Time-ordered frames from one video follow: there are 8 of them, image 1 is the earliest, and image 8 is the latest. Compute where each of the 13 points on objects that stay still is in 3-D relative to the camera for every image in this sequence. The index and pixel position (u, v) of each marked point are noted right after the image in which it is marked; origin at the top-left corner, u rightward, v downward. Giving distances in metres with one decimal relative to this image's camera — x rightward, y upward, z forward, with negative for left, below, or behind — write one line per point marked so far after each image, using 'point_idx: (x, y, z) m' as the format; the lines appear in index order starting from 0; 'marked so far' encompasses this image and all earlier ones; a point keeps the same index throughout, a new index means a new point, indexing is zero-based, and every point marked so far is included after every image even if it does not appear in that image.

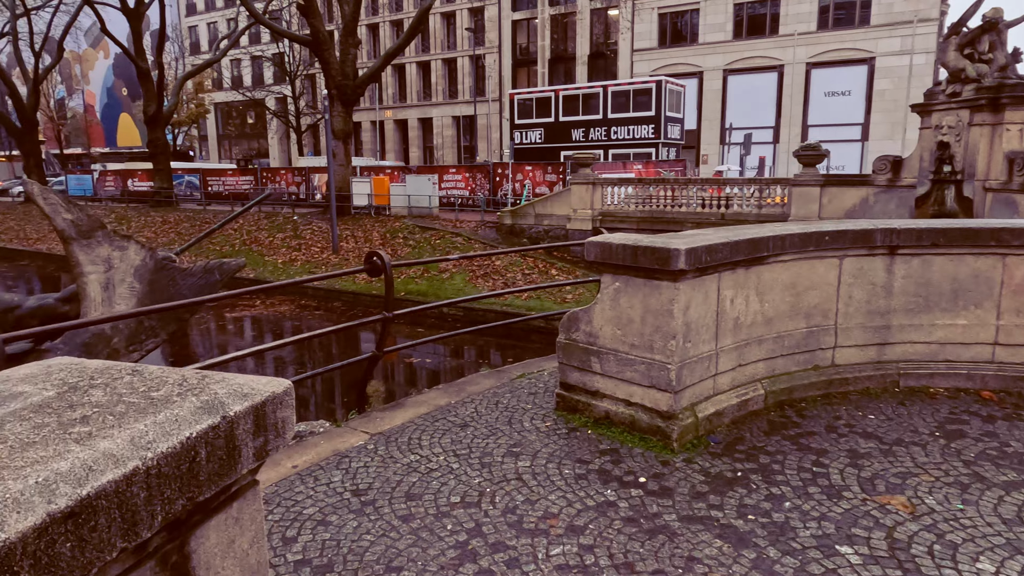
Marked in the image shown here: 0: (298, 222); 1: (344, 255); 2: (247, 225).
0: (-5.6, +1.8, +17.6) m
1: (-3.8, +0.8, +15.2) m
2: (-7.1, +1.7, +17.9) m
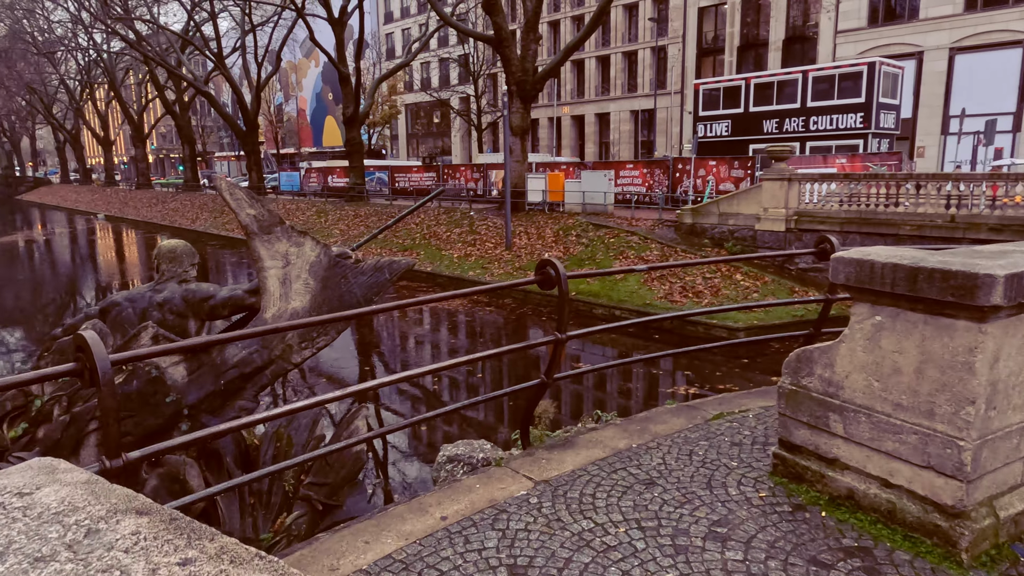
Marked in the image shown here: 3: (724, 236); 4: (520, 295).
0: (-1.0, +1.9, +17.9) m
1: (+0.1, +0.8, +15.1) m
2: (-2.3, +1.9, +18.6) m
3: (+4.2, +1.0, +13.2) m
4: (+0.2, -0.1, +13.2) m
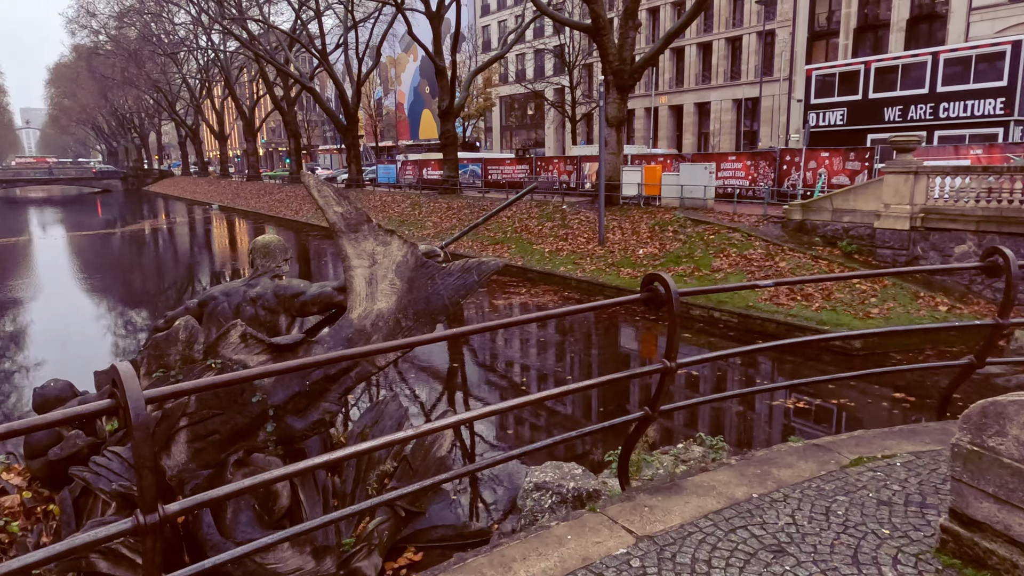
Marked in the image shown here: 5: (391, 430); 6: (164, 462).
0: (+1.5, +2.1, +17.6) m
1: (+2.2, +0.9, +14.7) m
2: (+0.2, +2.1, +18.4) m
3: (+6.0, +1.0, +12.2) m
4: (+1.9, -0.1, +12.8) m
5: (-0.9, -1.1, +5.0) m
6: (-2.0, -1.0, +3.8) m
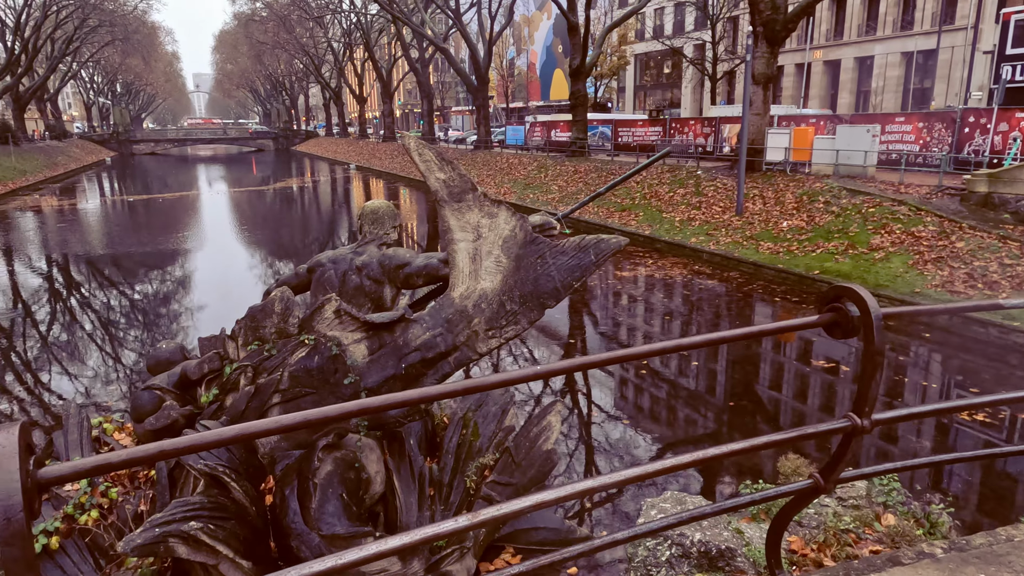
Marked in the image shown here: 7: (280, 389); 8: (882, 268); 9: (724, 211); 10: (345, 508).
0: (+4.7, +2.8, +16.3) m
1: (+4.8, +1.4, +13.4) m
2: (+3.6, +2.9, +17.4) m
3: (+8.1, +1.2, +10.3) m
4: (+4.2, +0.3, +11.7) m
5: (-0.1, -0.9, +4.6) m
6: (-1.4, -0.8, +3.6) m
7: (-1.2, -0.5, +3.6) m
8: (+5.7, +0.3, +10.2) m
9: (+4.5, +1.6, +14.1) m
10: (-0.9, -1.1, +3.4) m
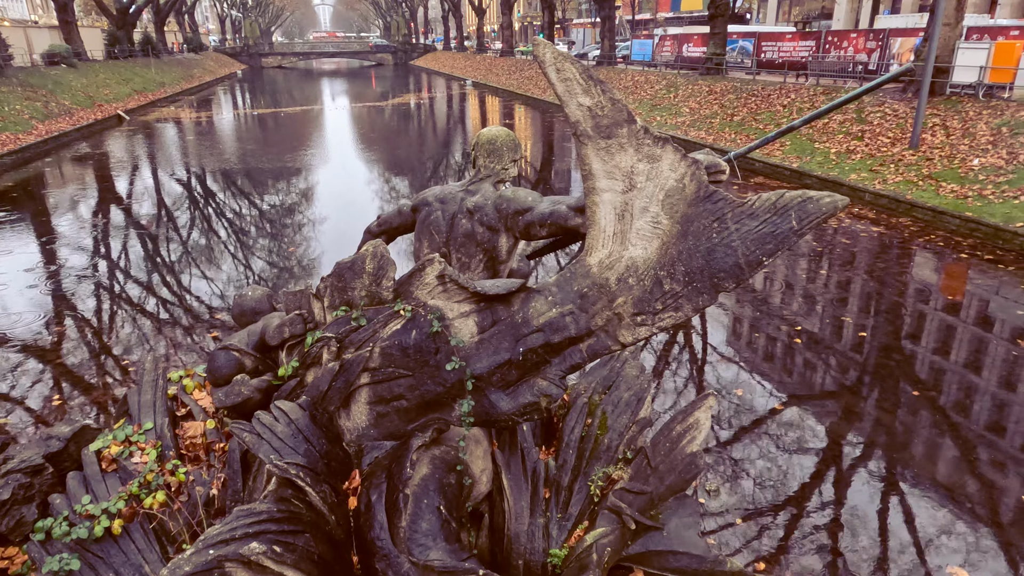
0: (+7.5, +4.0, +14.0) m
1: (+7.1, +2.3, +11.3) m
2: (+6.6, +4.3, +15.2) m
3: (+9.7, +1.6, +7.7) m
4: (+6.1, +1.1, +9.9) m
5: (+0.6, -0.7, +3.7) m
6: (-0.8, -0.6, +3.0) m
7: (-0.6, -0.3, +2.9) m
8: (+7.4, +0.8, +8.1) m
9: (+6.9, +2.6, +12.0) m
10: (-0.3, -1.0, +2.7) m
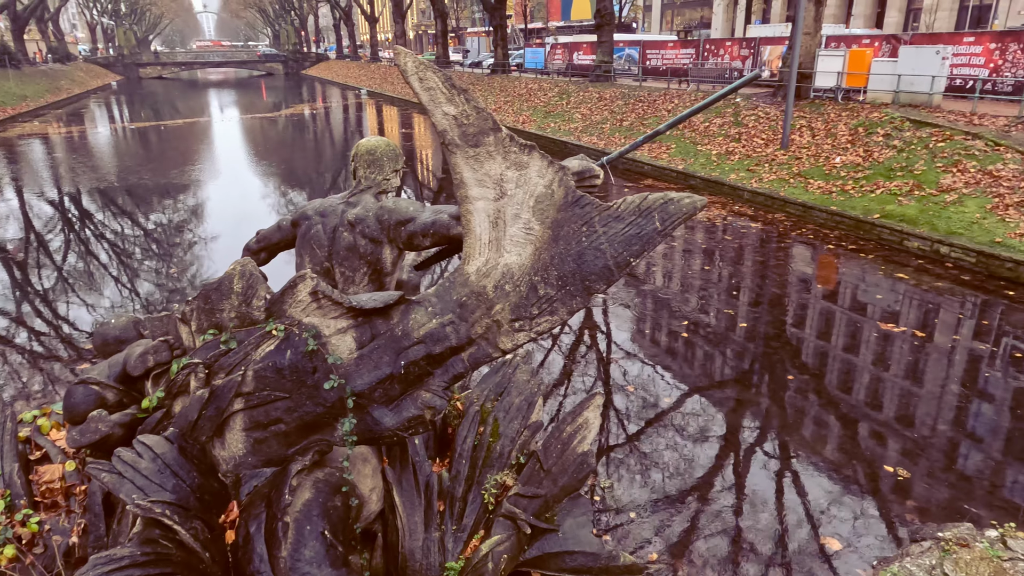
0: (+5.2, +4.1, +14.9) m
1: (+5.2, +2.5, +12.2) m
2: (+4.1, +4.4, +16.0) m
3: (+8.4, +1.9, +9.0) m
4: (+4.5, +1.3, +10.6) m
5: (0.0, -0.7, +3.8) m
6: (-1.3, -0.7, +2.8) m
7: (-1.1, -0.4, +2.7) m
8: (+6.0, +1.0, +9.0) m
9: (+4.9, +2.8, +12.8) m
10: (-0.7, -1.0, +2.6) m
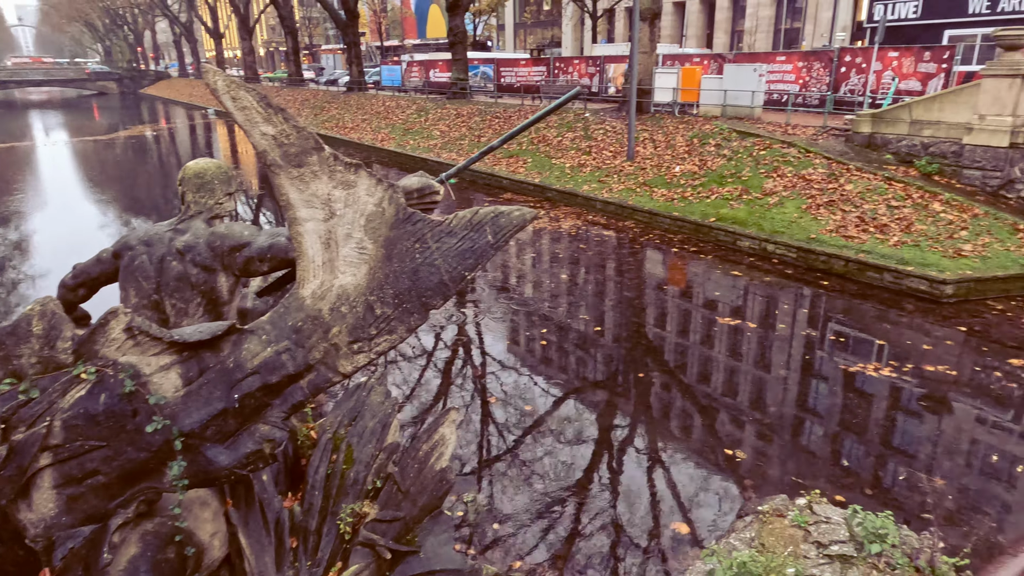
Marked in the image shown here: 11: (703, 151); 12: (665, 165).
0: (+1.9, +4.0, +15.7) m
1: (+2.5, +2.5, +12.9) m
2: (+0.6, +4.2, +16.5) m
3: (+6.2, +2.2, +10.4) m
4: (+2.2, +1.2, +11.2) m
5: (-0.8, -0.8, +3.7) m
6: (-1.9, -0.9, +2.5) m
7: (-1.7, -0.6, +2.5) m
8: (+4.0, +1.1, +10.0) m
9: (+2.1, +2.7, +13.6) m
10: (-1.3, -1.2, +2.4) m
11: (+3.6, +2.6, +12.5) m
12: (+3.0, +2.4, +12.9) m
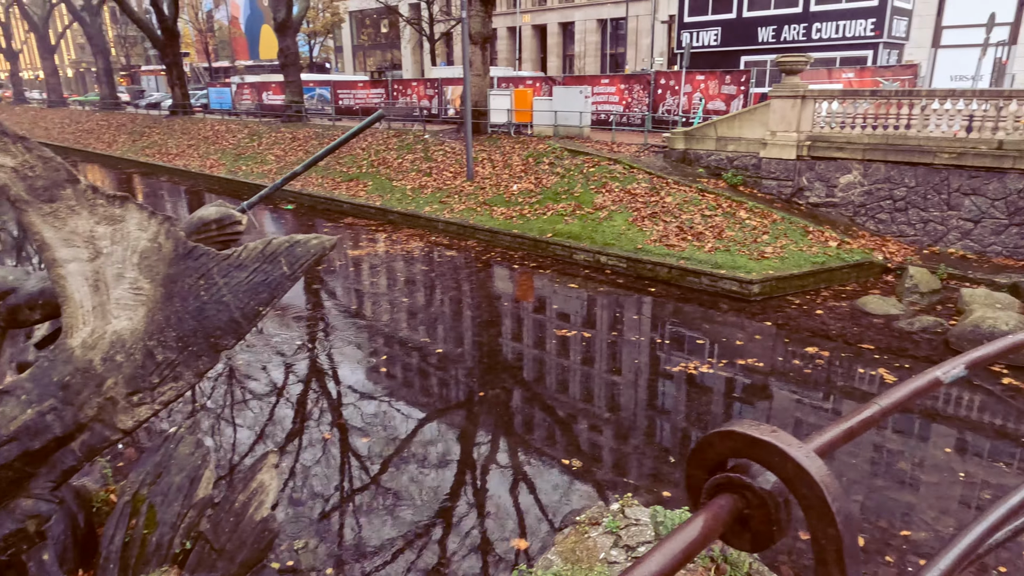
0: (-1.9, +3.5, +15.7) m
1: (-0.6, +2.1, +13.2) m
2: (-3.3, +3.6, +16.3) m
3: (+3.6, +2.1, +11.5) m
4: (-0.5, +0.9, +11.4) m
5: (-1.7, -1.0, +3.3) m
6: (-2.5, -1.1, +2.0) m
7: (-2.3, -0.8, +1.9) m
8: (+1.5, +1.0, +10.6) m
9: (-1.2, +2.3, +13.7) m
10: (-1.9, -1.4, +2.0) m
11: (+0.5, +2.3, +12.9) m
12: (-0.1, +2.1, +13.2) m
